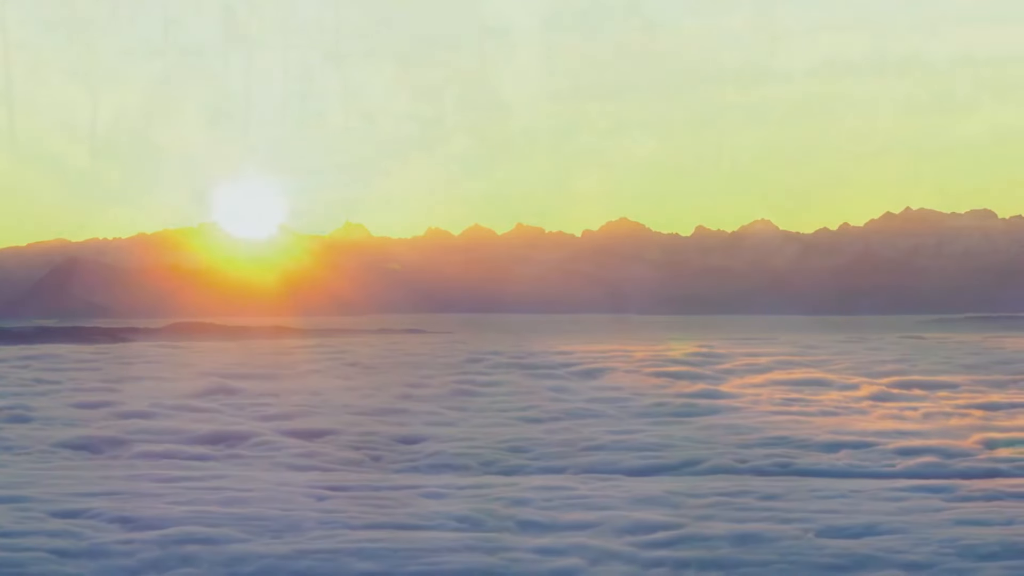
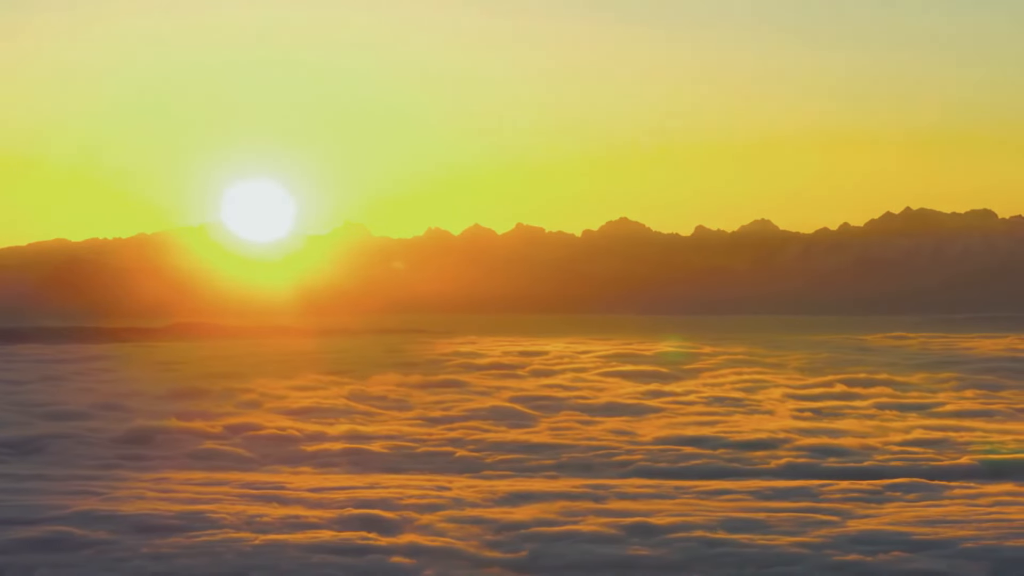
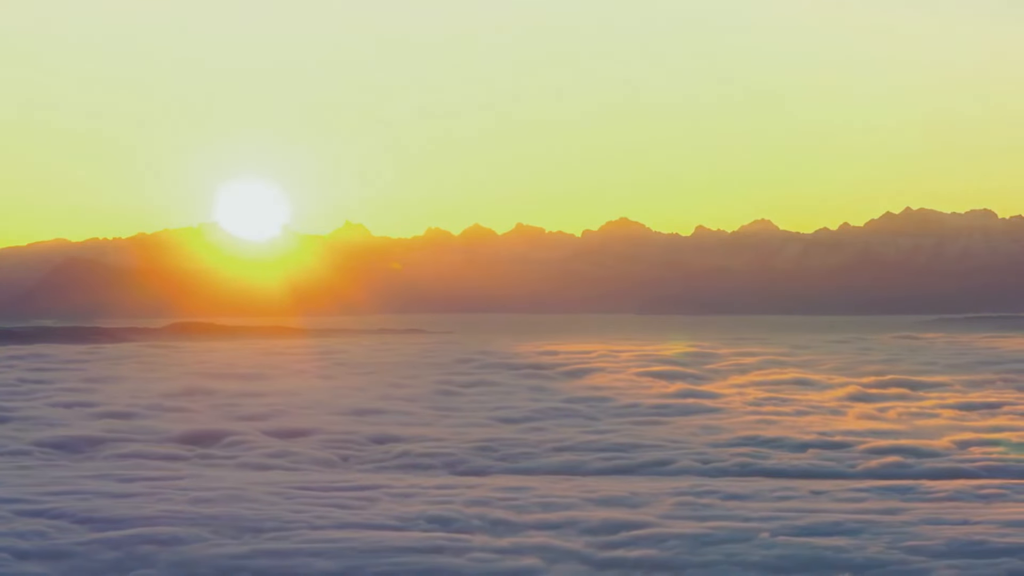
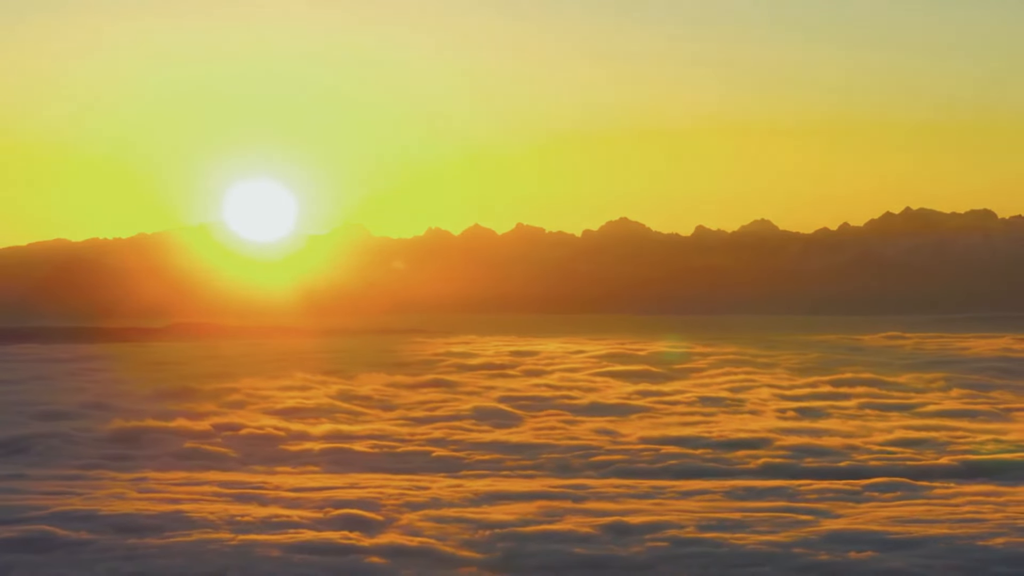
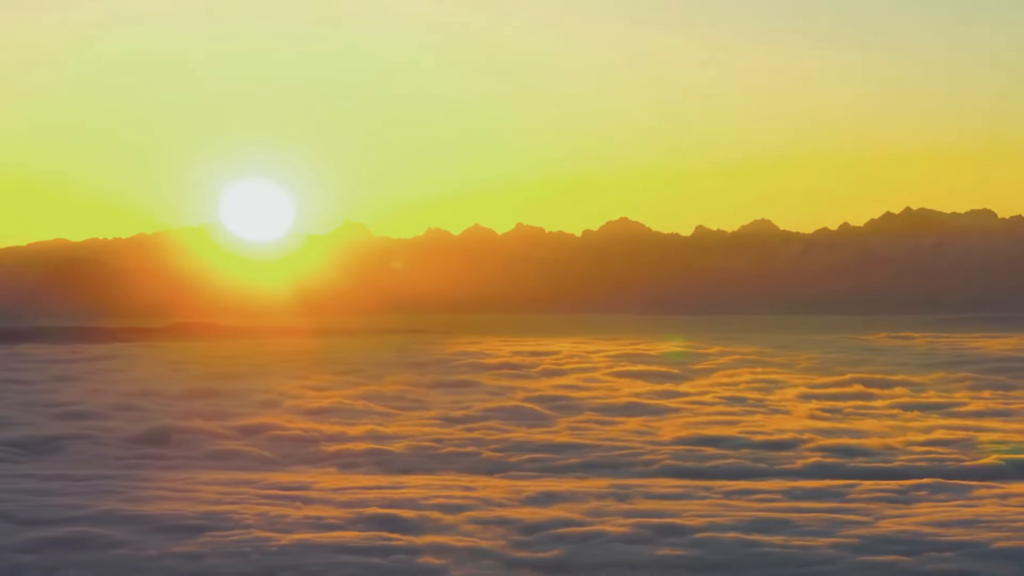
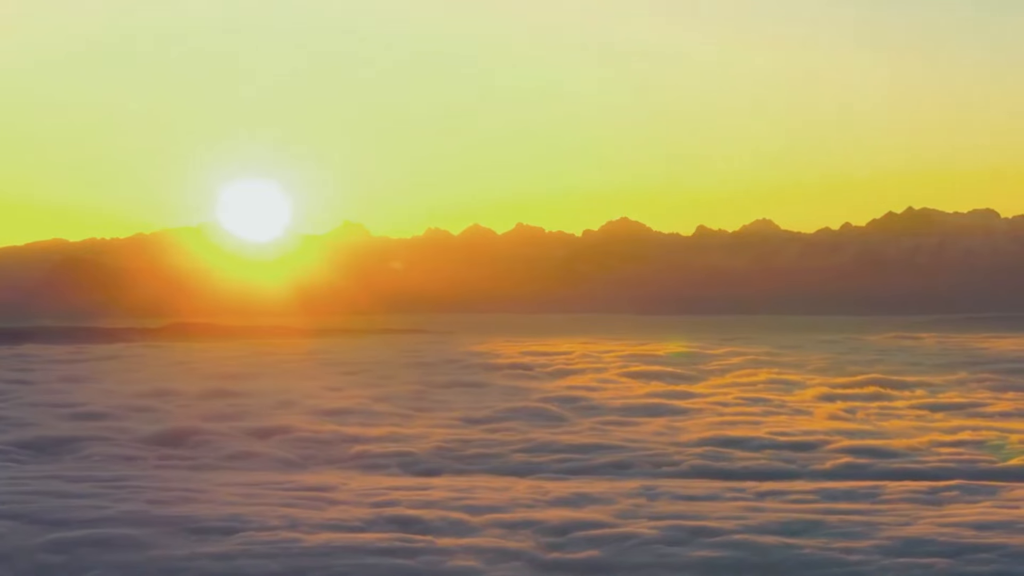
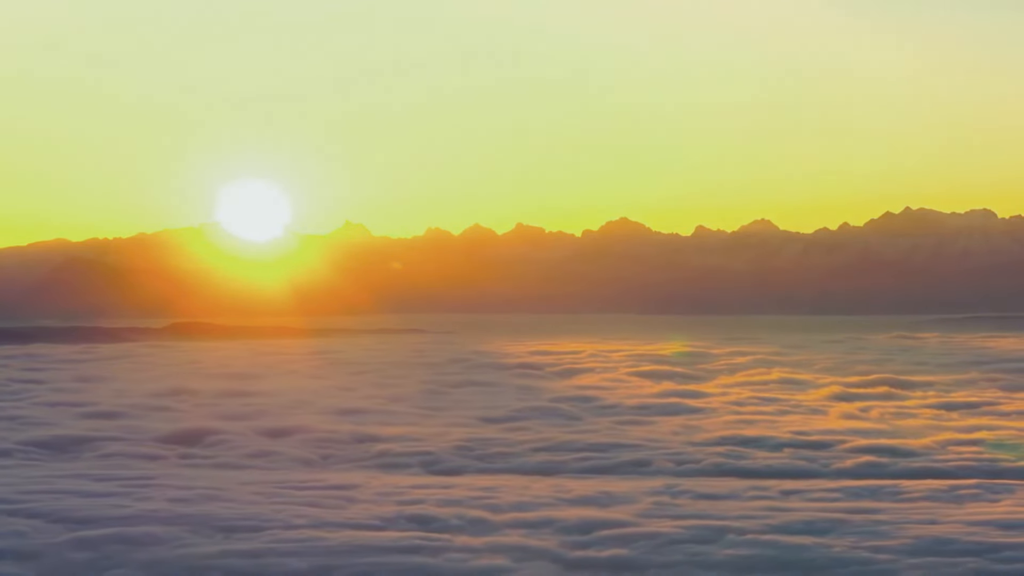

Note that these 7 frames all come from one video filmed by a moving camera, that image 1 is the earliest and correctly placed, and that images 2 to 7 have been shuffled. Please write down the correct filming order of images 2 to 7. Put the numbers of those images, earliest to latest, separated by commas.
3, 7, 6, 5, 2, 4
